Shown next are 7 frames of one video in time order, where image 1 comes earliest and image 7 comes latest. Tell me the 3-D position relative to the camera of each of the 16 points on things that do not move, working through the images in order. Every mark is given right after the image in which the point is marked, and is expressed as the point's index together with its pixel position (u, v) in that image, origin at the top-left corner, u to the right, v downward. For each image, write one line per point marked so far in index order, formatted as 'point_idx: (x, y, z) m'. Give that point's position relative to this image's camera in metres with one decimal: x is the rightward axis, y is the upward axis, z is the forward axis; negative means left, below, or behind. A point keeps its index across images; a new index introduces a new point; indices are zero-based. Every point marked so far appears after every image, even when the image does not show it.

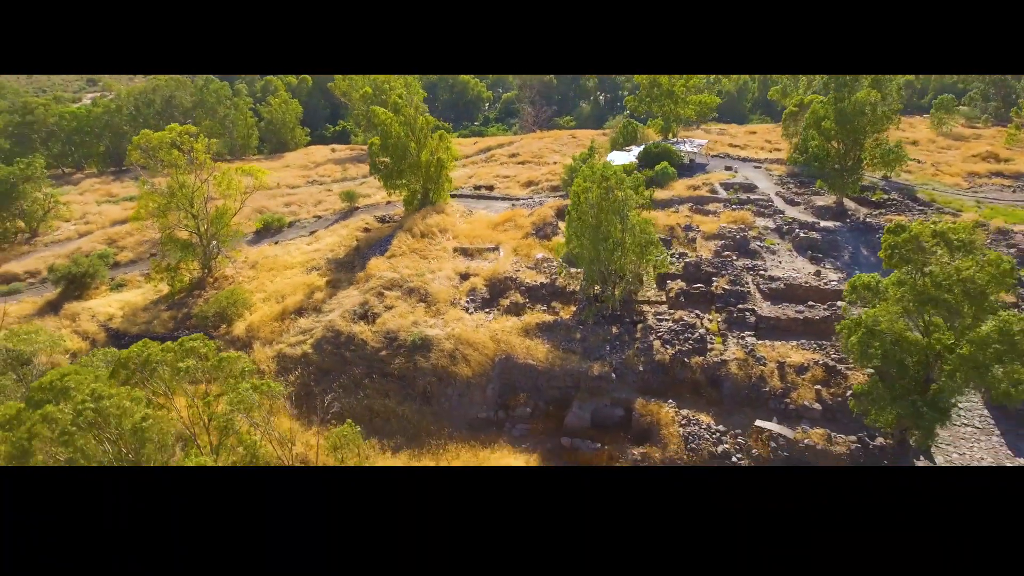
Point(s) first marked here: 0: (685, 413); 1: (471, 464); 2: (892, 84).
0: (+2.9, -2.1, +10.6) m
1: (-0.7, -2.8, +10.4) m
2: (+9.4, +5.0, +15.9) m
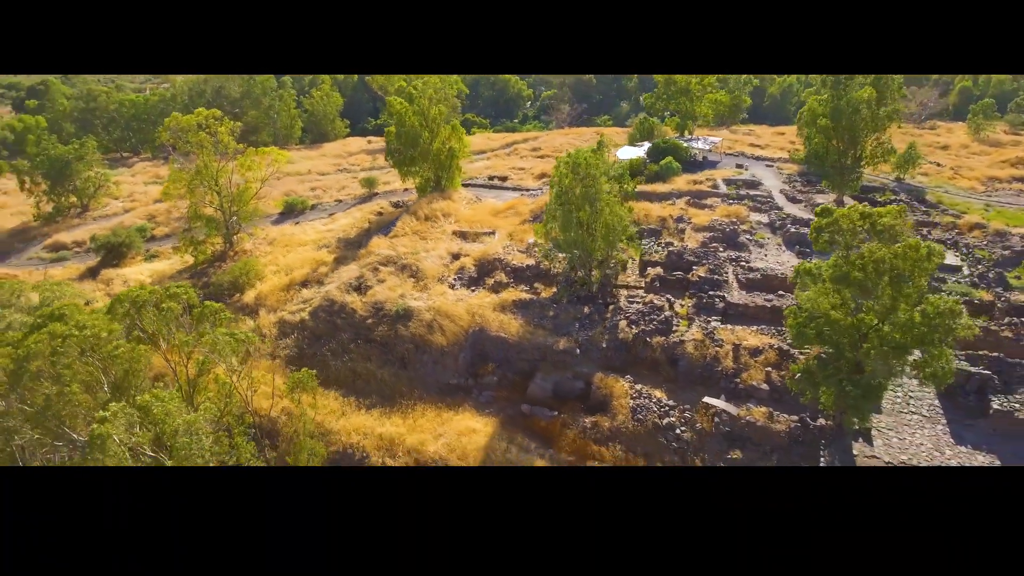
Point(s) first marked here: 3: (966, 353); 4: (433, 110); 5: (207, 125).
0: (+2.2, -1.7, +11.2) m
1: (-1.4, -2.4, +11.3) m
2: (+9.4, +5.1, +16.0) m
3: (+7.9, -1.1, +11.1) m
4: (-2.4, +5.4, +19.3) m
5: (-8.1, +4.4, +17.1) m
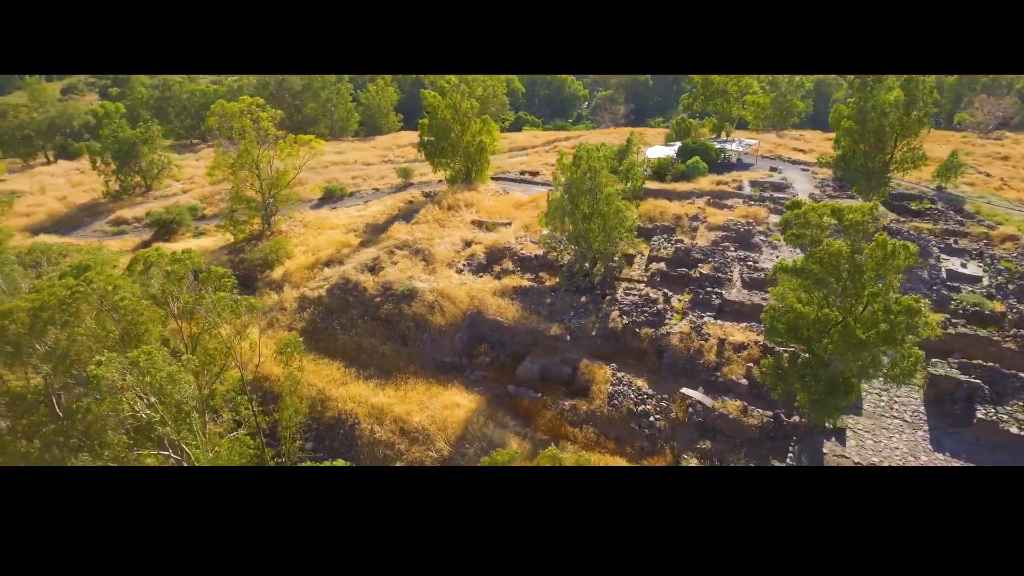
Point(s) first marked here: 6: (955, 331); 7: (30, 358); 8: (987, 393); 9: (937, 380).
0: (+2.0, -1.6, +11.4) m
1: (-1.7, -2.0, +11.9) m
2: (+9.9, +4.9, +15.6) m
3: (+7.6, -1.3, +10.8) m
4: (-1.5, +5.8, +20.0) m
5: (-7.5, +5.0, +18.3) m
6: (+8.0, -0.8, +11.5) m
7: (-6.6, -0.9, +8.6) m
8: (+7.6, -1.7, +10.2) m
9: (+7.0, -1.5, +10.4) m
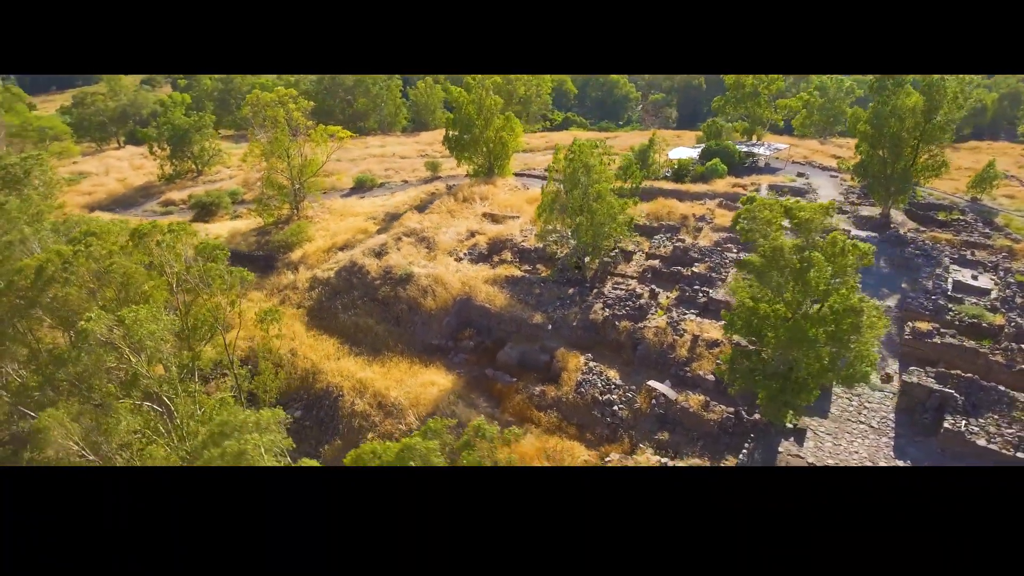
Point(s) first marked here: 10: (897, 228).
0: (+1.5, -1.4, +11.7) m
1: (-2.1, -1.7, +12.4) m
2: (+10.1, +4.6, +15.1) m
3: (+7.0, -1.4, +10.5) m
4: (-0.8, +6.1, +20.5) m
5: (-6.9, +5.6, +19.4) m
6: (+7.5, -0.9, +11.2) m
7: (-7.2, -0.3, +9.6) m
8: (+7.0, -1.8, +9.9) m
9: (+6.4, -1.6, +10.2) m
10: (+10.0, +1.6, +16.6) m
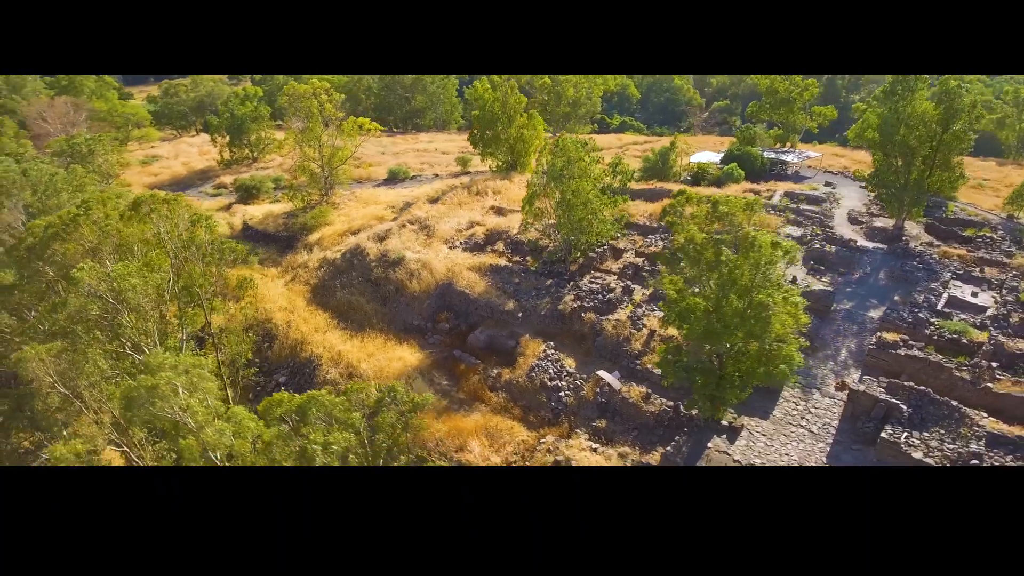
0: (+0.7, -1.2, +12.0) m
1: (-2.7, -1.2, +13.2) m
2: (+10.0, +4.2, +14.4) m
3: (+6.1, -1.5, +10.3) m
4: (0.0, +6.3, +21.0) m
5: (-6.3, +6.2, +20.7) m
6: (+6.7, -1.1, +10.8) m
7: (-8.1, +0.4, +11.0) m
8: (+6.0, -1.9, +9.6) m
9: (+5.4, -1.7, +10.0) m
10: (+10.0, +1.2, +15.9) m
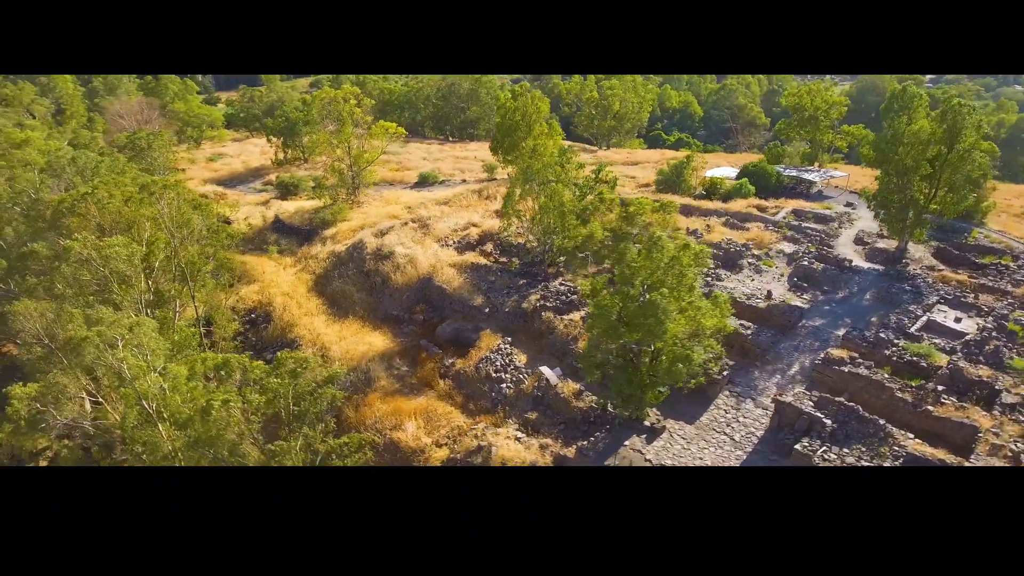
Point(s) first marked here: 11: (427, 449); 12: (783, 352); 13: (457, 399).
0: (-0.1, -1.1, +12.5) m
1: (-3.5, -1.0, +14.0) m
2: (+9.7, +3.7, +13.9) m
3: (+5.0, -1.7, +10.1) m
4: (+0.6, +6.1, +21.7) m
5: (-5.6, +6.5, +22.0) m
6: (+5.6, -1.4, +10.6) m
7: (-8.9, +1.0, +12.5) m
8: (+4.7, -2.1, +9.5) m
9: (+4.2, -1.9, +9.9) m
10: (+9.6, +0.6, +15.3) m
11: (-1.4, -2.6, +10.4) m
12: (+5.1, -1.2, +11.9) m
13: (-1.0, -2.0, +11.7) m
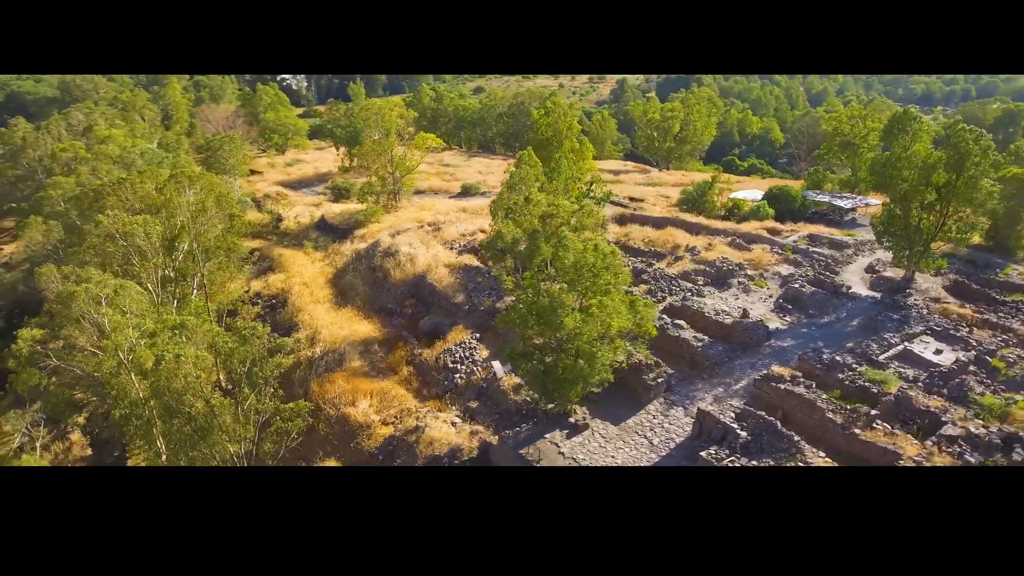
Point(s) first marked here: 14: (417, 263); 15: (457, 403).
0: (-0.9, -1.1, +13.2) m
1: (-3.9, -0.8, +15.2) m
2: (+9.3, +3.0, +13.3) m
3: (+3.8, -1.9, +10.0) m
4: (+1.7, +5.8, +22.4) m
5: (-4.4, +6.5, +23.6) m
6: (+4.5, -1.6, +10.5) m
7: (-9.4, +1.7, +14.5) m
8: (+3.4, -2.3, +9.5) m
9: (+3.0, -2.0, +10.0) m
10: (+9.3, -0.2, +14.6) m
11: (-2.5, -2.4, +11.3) m
12: (+4.2, -1.5, +11.8) m
13: (-1.9, -1.9, +12.5) m
14: (-2.4, +0.7, +16.3) m
15: (-1.0, -2.1, +11.7) m
